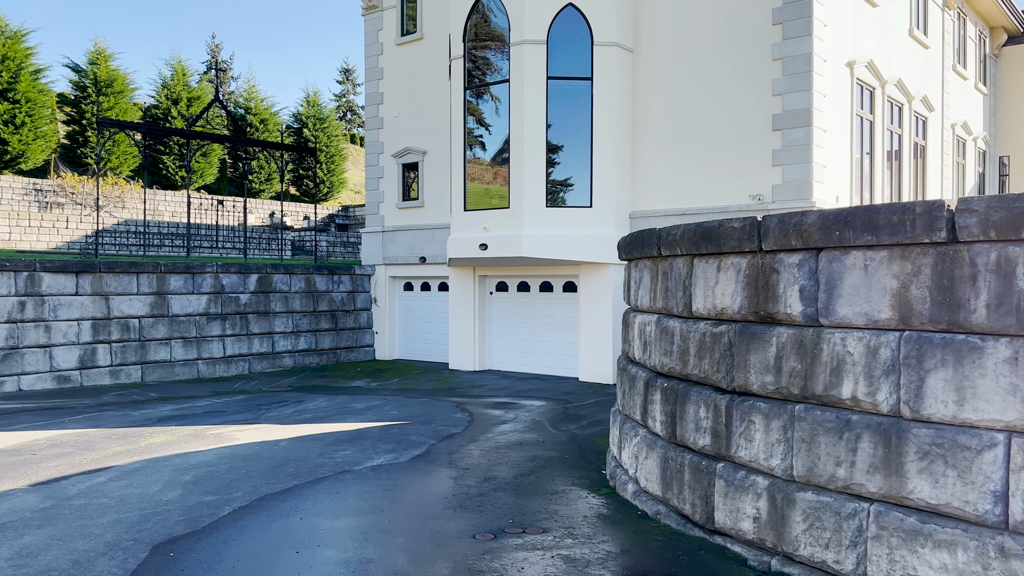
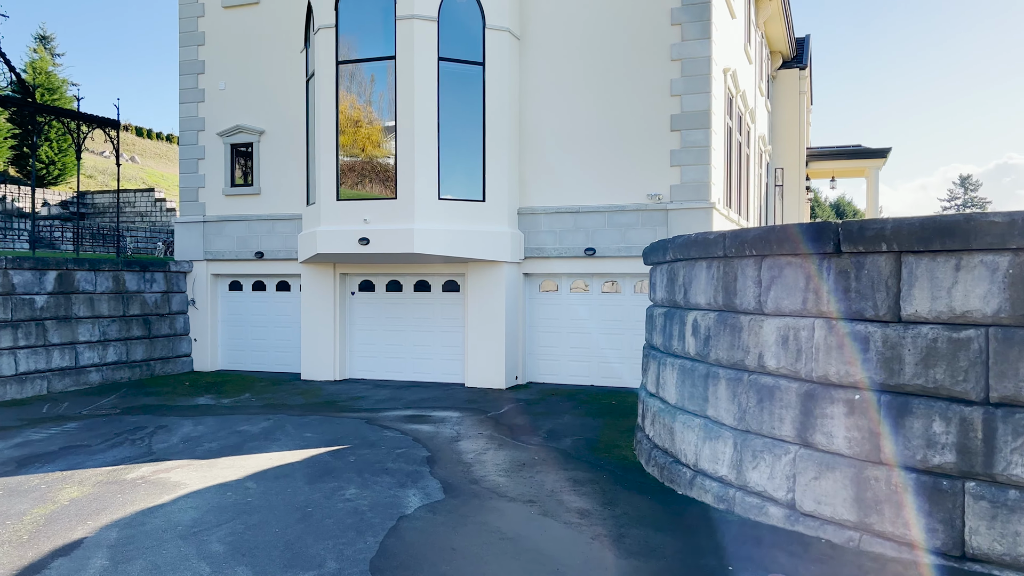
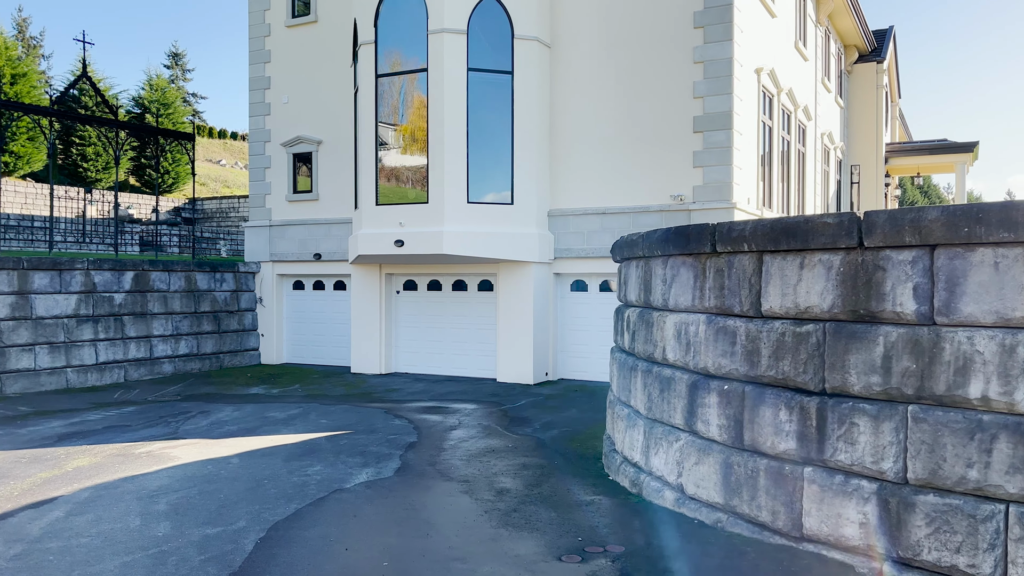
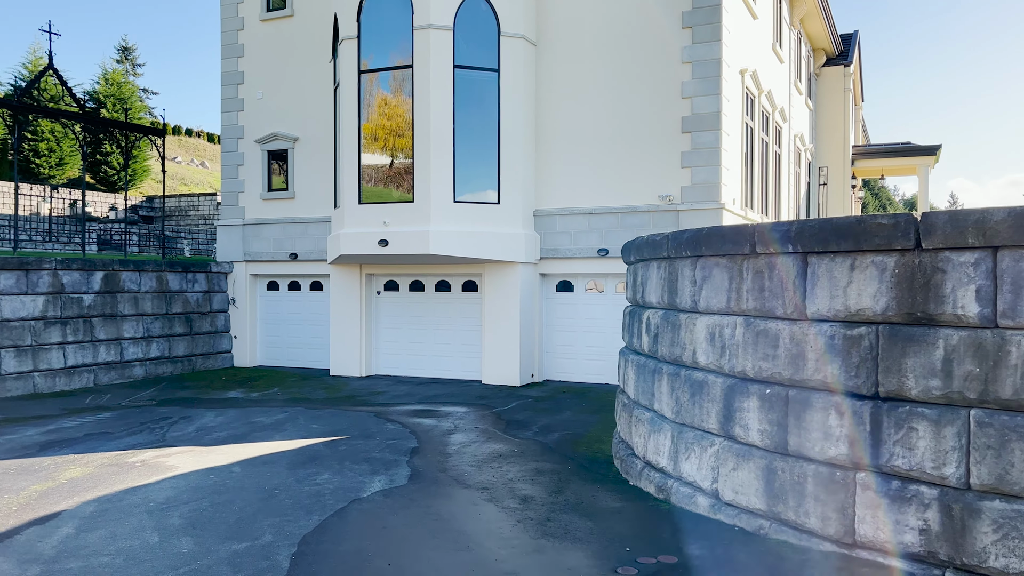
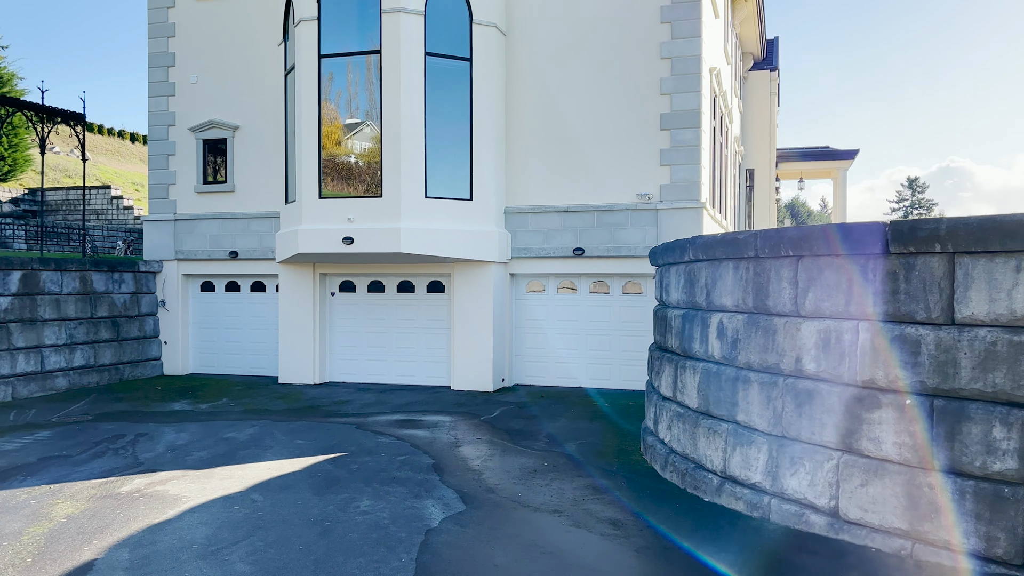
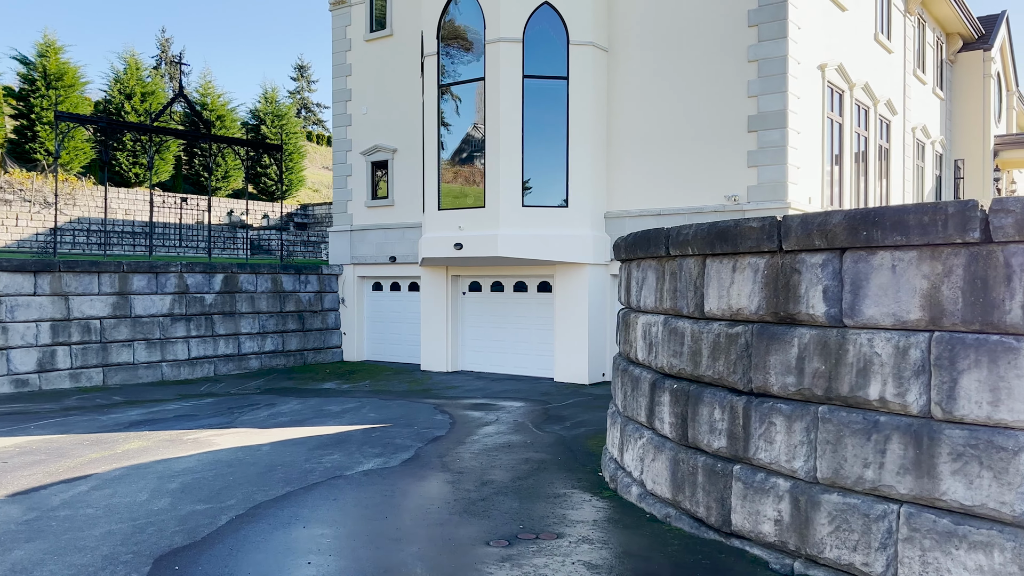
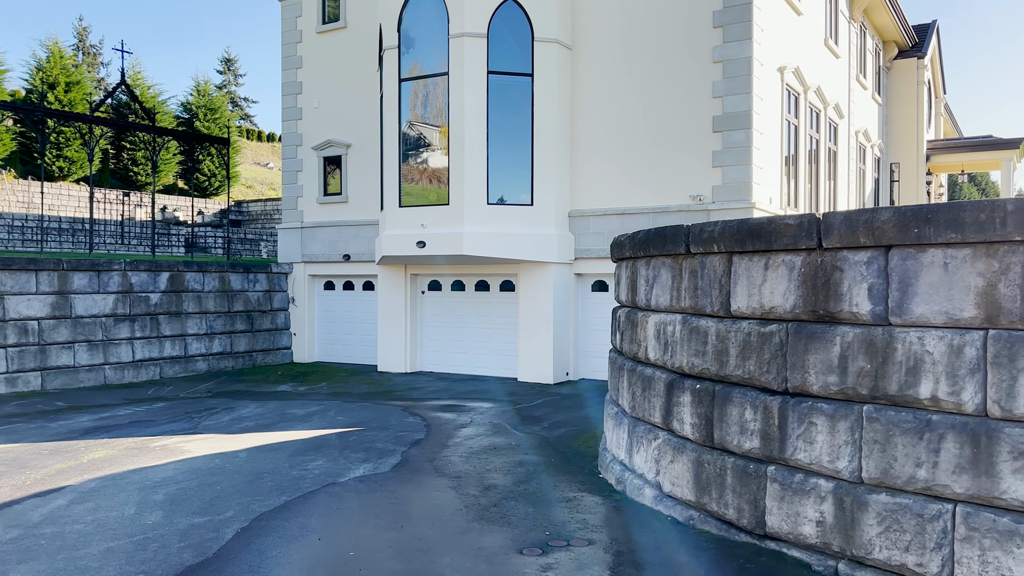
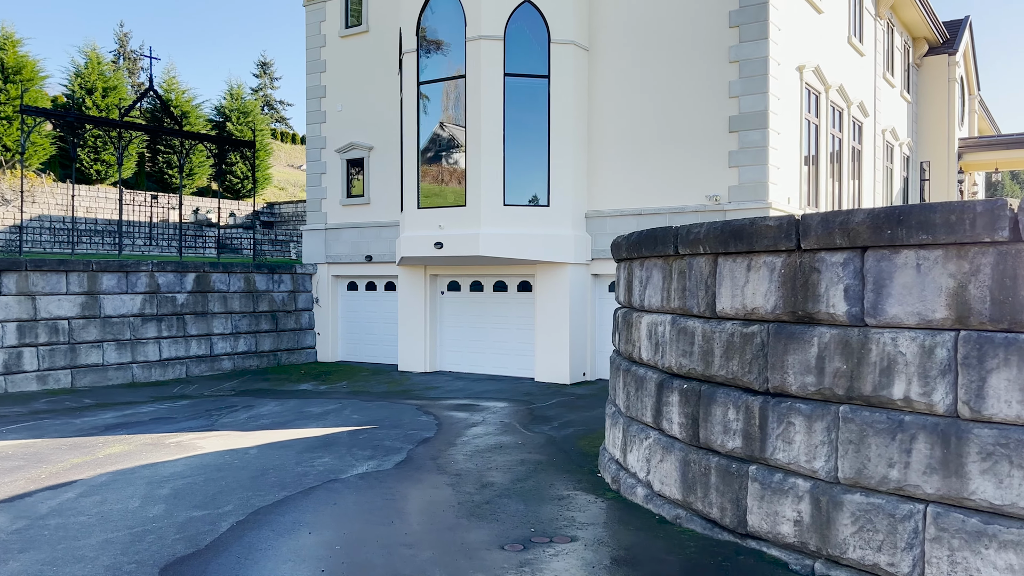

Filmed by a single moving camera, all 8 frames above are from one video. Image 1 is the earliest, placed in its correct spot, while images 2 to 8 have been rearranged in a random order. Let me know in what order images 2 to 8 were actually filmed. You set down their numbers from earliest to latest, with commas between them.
6, 8, 7, 3, 4, 2, 5
